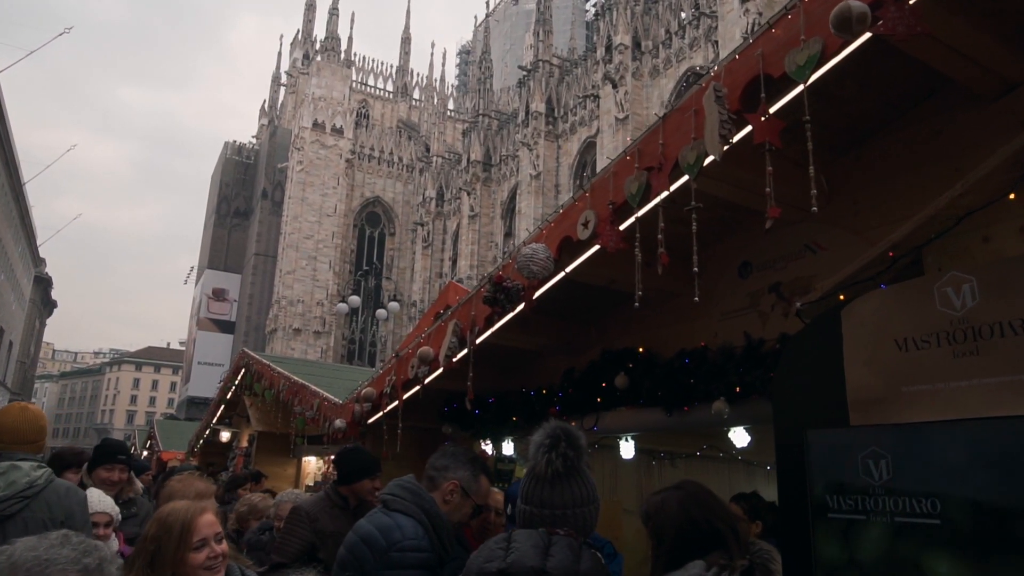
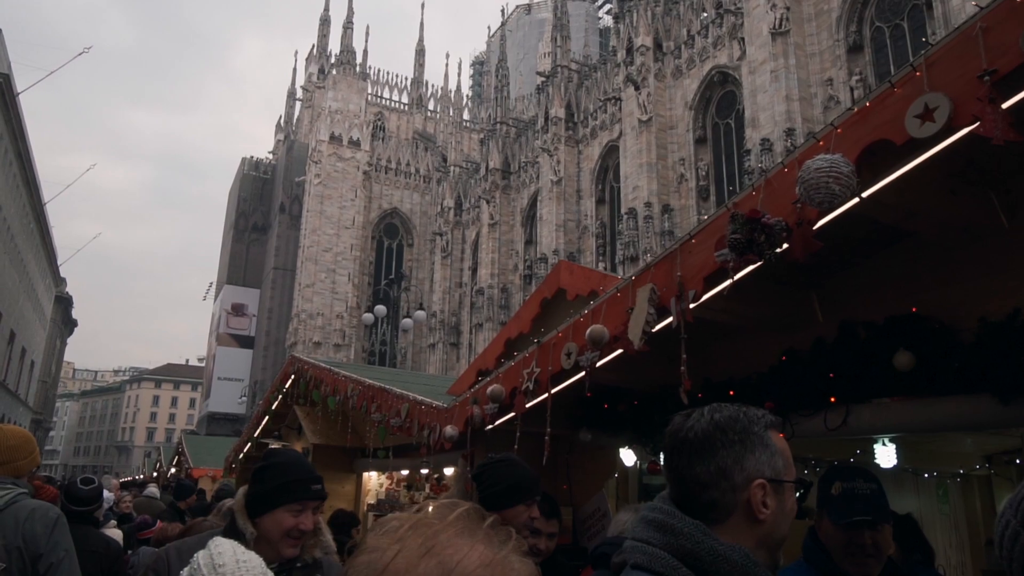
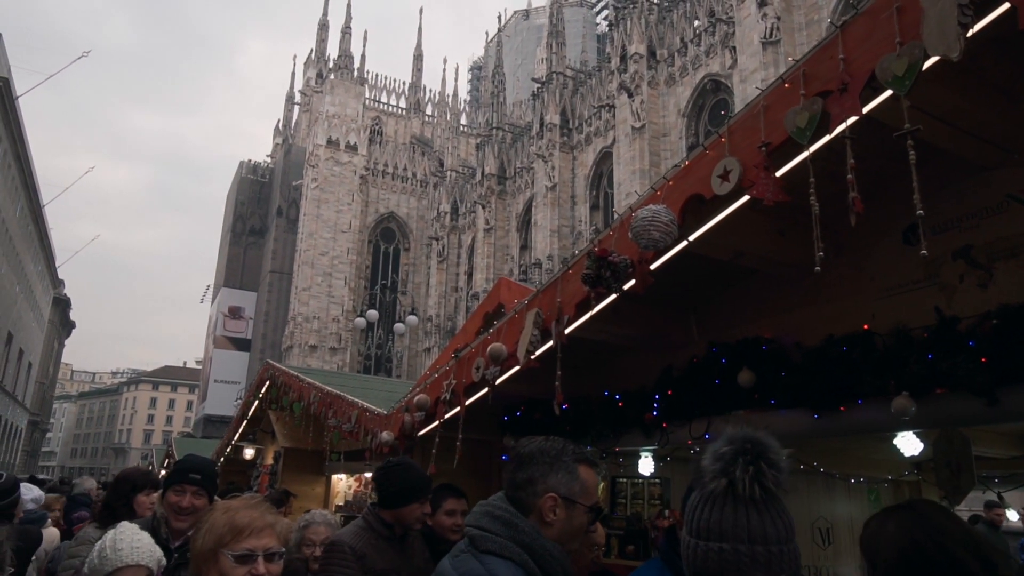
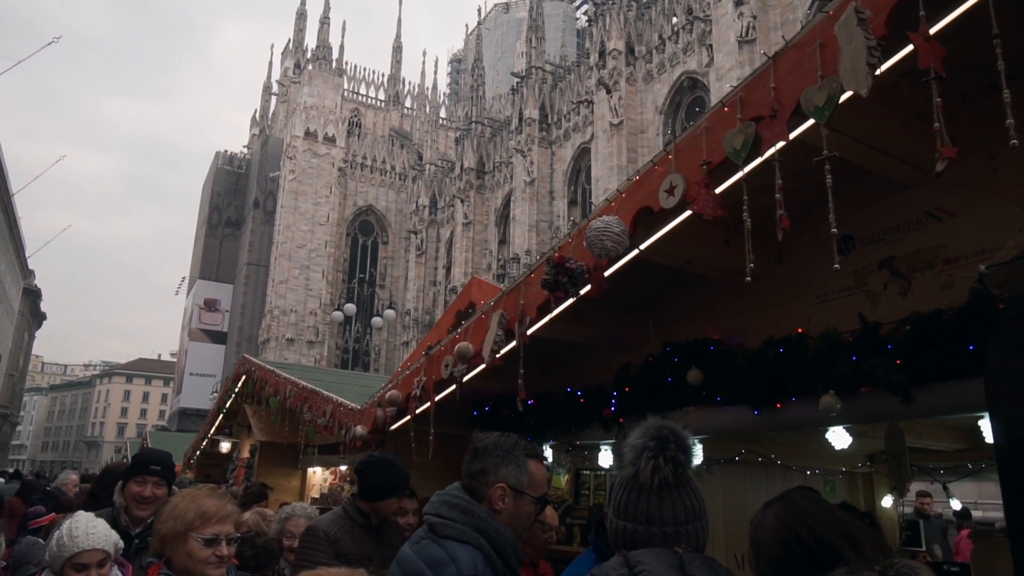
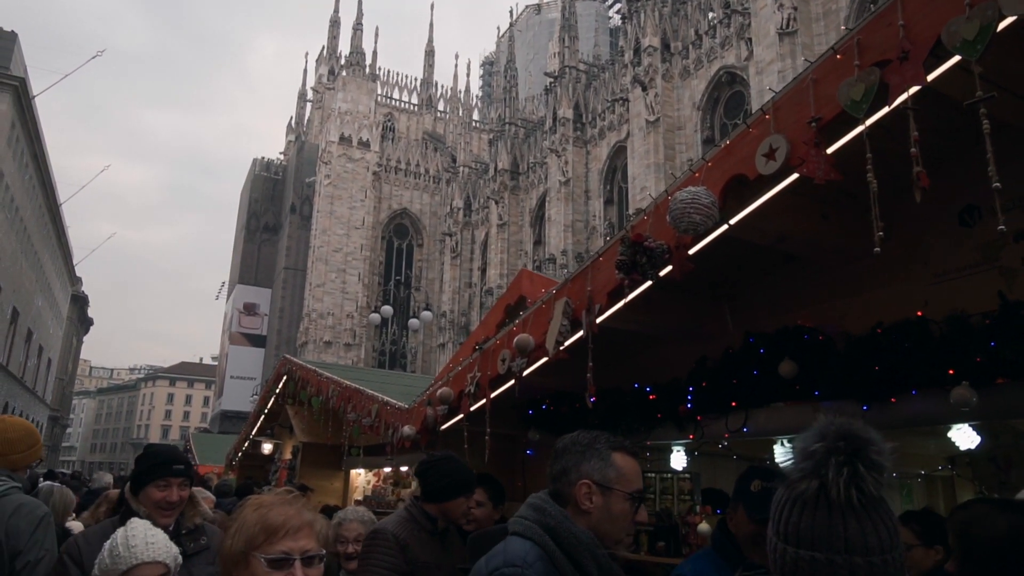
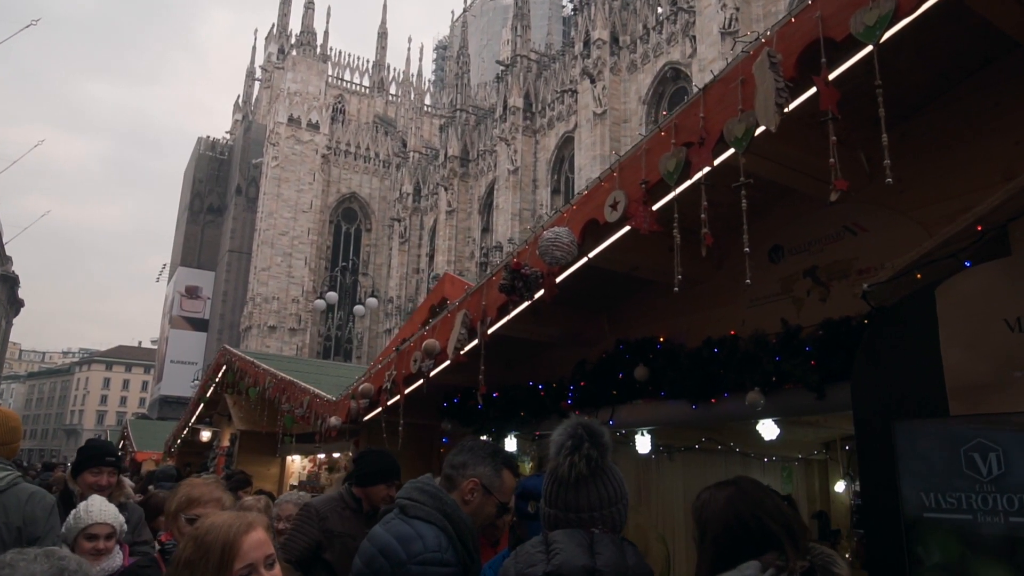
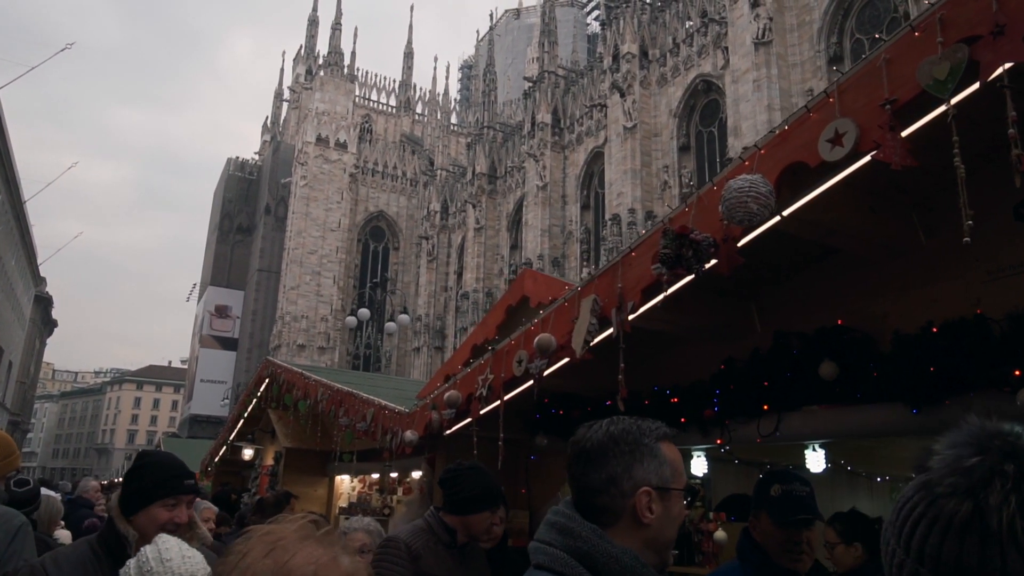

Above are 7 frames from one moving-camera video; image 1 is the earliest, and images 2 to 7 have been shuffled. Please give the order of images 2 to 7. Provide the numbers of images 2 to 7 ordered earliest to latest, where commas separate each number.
6, 4, 3, 5, 7, 2
